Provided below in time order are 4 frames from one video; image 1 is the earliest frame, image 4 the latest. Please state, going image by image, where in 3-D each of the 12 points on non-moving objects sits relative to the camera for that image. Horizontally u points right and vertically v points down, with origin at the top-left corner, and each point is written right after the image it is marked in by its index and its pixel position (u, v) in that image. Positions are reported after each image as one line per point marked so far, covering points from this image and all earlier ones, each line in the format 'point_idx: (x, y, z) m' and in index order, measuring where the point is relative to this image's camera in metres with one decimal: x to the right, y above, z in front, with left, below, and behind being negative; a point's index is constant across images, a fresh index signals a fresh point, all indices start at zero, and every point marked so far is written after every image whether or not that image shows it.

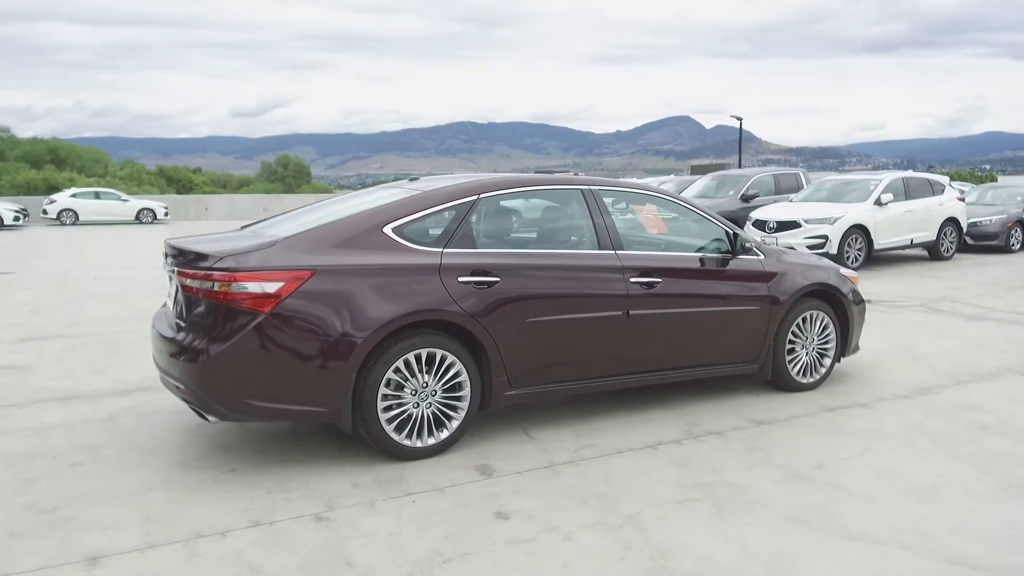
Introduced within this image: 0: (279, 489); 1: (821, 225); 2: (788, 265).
0: (-1.3, -1.1, +4.0) m
1: (+6.5, +1.3, +15.4) m
2: (+2.3, +0.2, +6.0) m
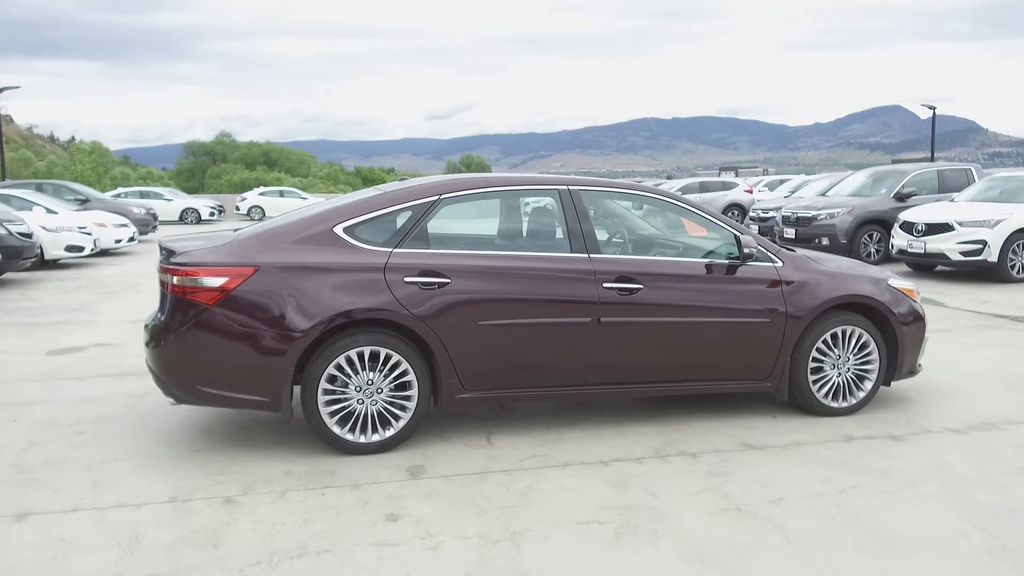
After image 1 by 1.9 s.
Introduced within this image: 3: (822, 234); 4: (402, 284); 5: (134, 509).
0: (-1.7, -1.1, +4.3) m
1: (+8.6, +1.1, +13.5) m
2: (+2.2, +0.1, +5.4) m
3: (+6.9, +1.2, +16.4) m
4: (-0.7, 0.0, +4.6) m
5: (-2.0, -1.2, +3.8) m
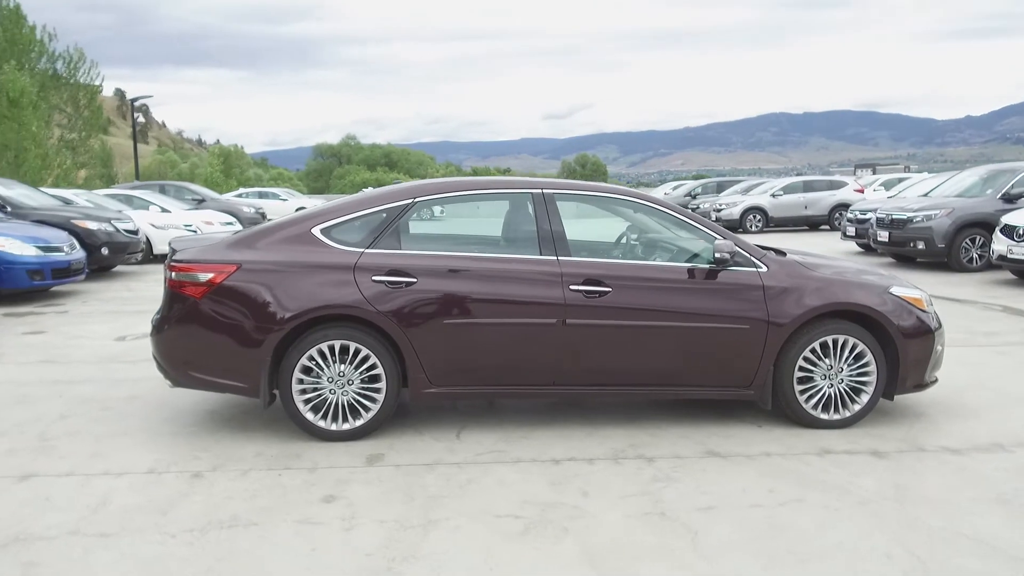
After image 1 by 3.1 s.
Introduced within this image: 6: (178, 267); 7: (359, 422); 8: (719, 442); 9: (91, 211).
0: (-2.0, -1.0, +4.8) m
1: (+9.7, +0.9, +12.2) m
2: (+2.1, +0.1, +5.2) m
3: (+8.5, +1.1, +15.4) m
4: (-0.9, 0.0, +4.9) m
5: (-2.3, -1.1, +4.3) m
6: (-2.2, +0.1, +4.9) m
7: (-1.0, -0.9, +4.9) m
8: (+1.4, -1.0, +5.0) m
9: (-7.6, +1.4, +13.4) m
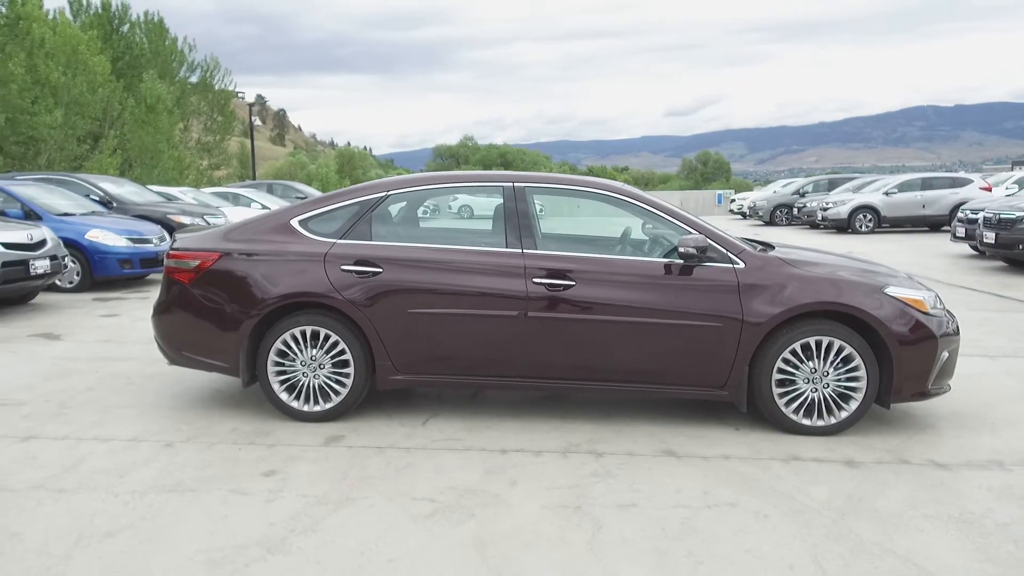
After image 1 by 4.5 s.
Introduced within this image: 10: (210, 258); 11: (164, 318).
0: (-2.3, -0.9, +5.2) m
1: (+10.5, +0.8, +10.7) m
2: (+1.8, +0.1, +5.0) m
3: (+9.8, +0.9, +13.9) m
4: (-1.2, +0.1, +5.1) m
5: (-2.7, -1.0, +4.8) m
6: (-2.4, +0.2, +5.4) m
7: (-1.3, -0.8, +5.2) m
8: (+1.1, -1.0, +4.8) m
9: (-6.4, +1.6, +14.6) m
10: (-2.1, +0.2, +5.2) m
11: (-2.5, -0.2, +5.4) m
